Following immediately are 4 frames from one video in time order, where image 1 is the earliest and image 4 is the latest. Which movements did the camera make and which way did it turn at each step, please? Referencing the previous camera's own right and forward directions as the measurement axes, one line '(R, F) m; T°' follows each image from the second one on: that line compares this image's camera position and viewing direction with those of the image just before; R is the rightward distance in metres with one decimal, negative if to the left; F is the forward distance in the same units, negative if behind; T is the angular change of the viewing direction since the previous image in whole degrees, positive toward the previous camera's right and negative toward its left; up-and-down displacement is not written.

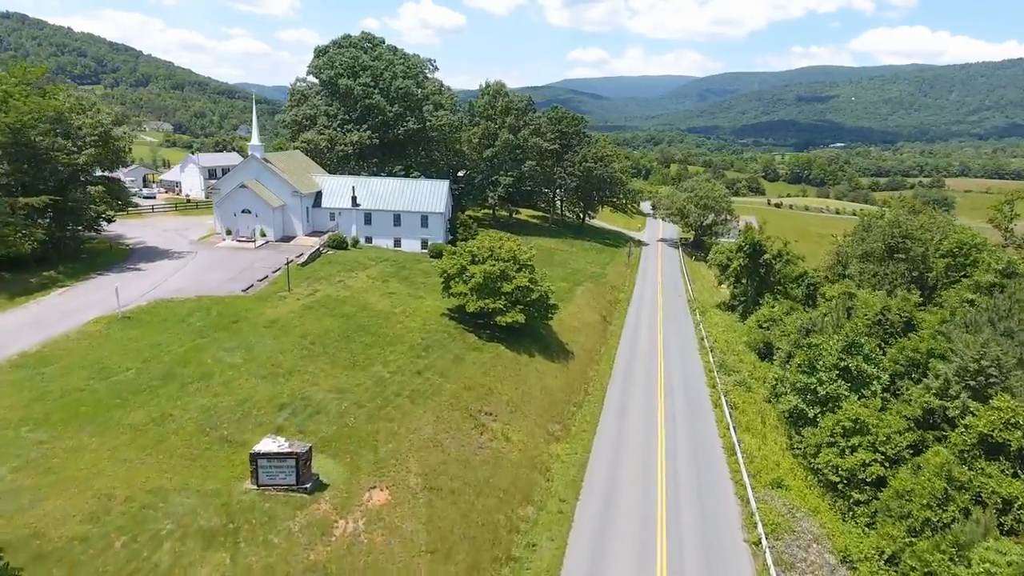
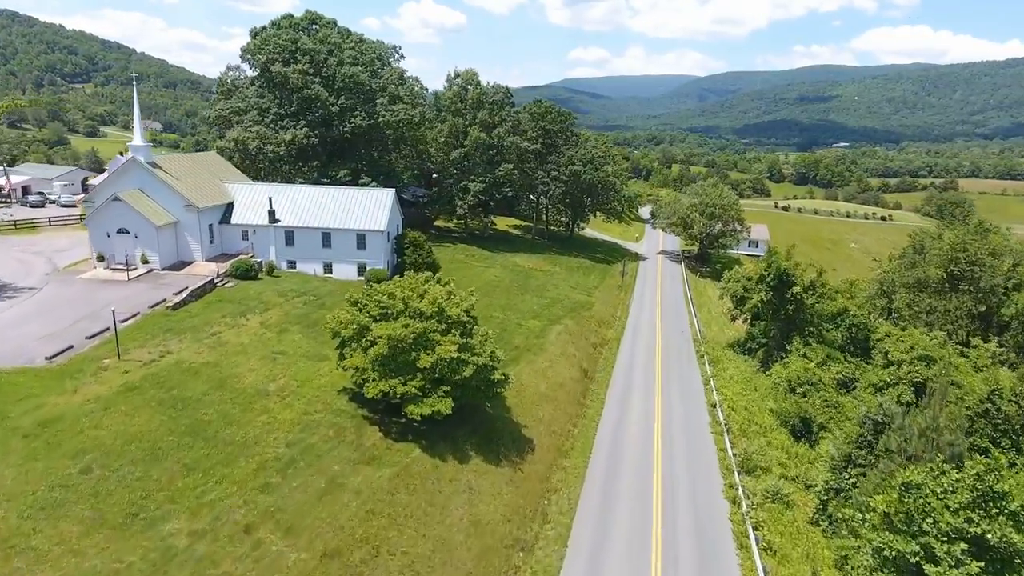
(+3.5, +11.6) m; 0°
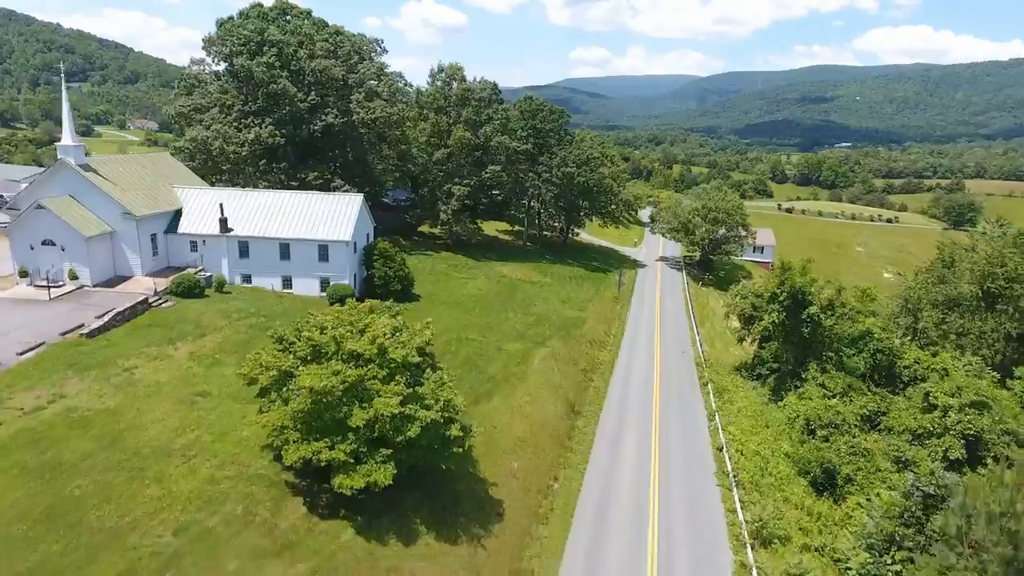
(+1.5, +4.7) m; 0°
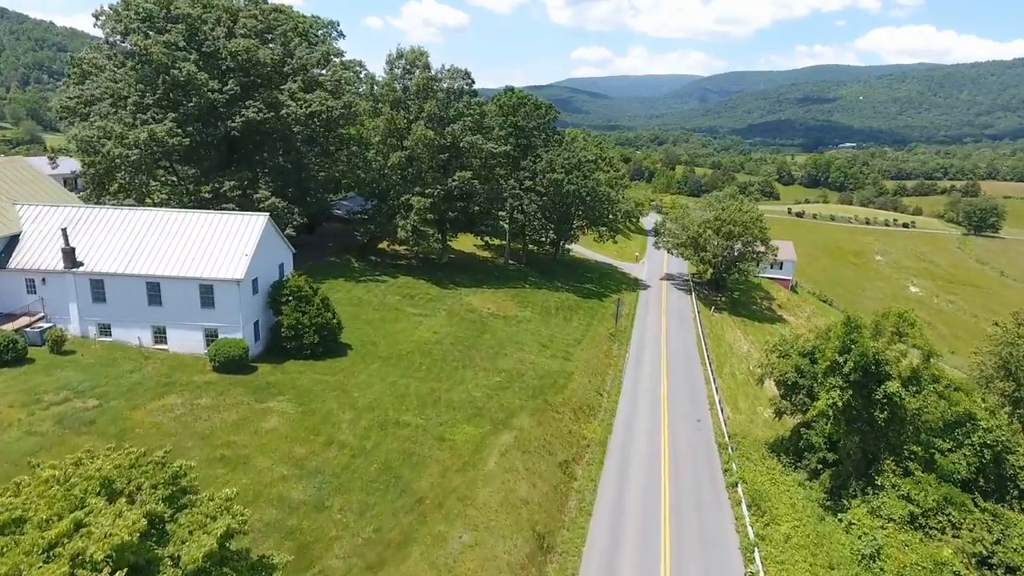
(+2.6, +10.7) m; 0°
